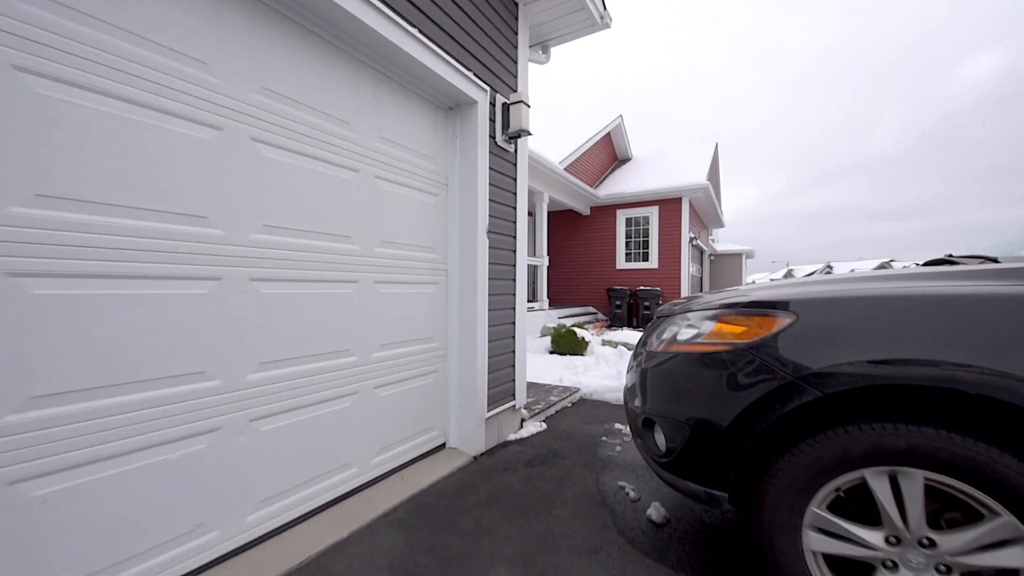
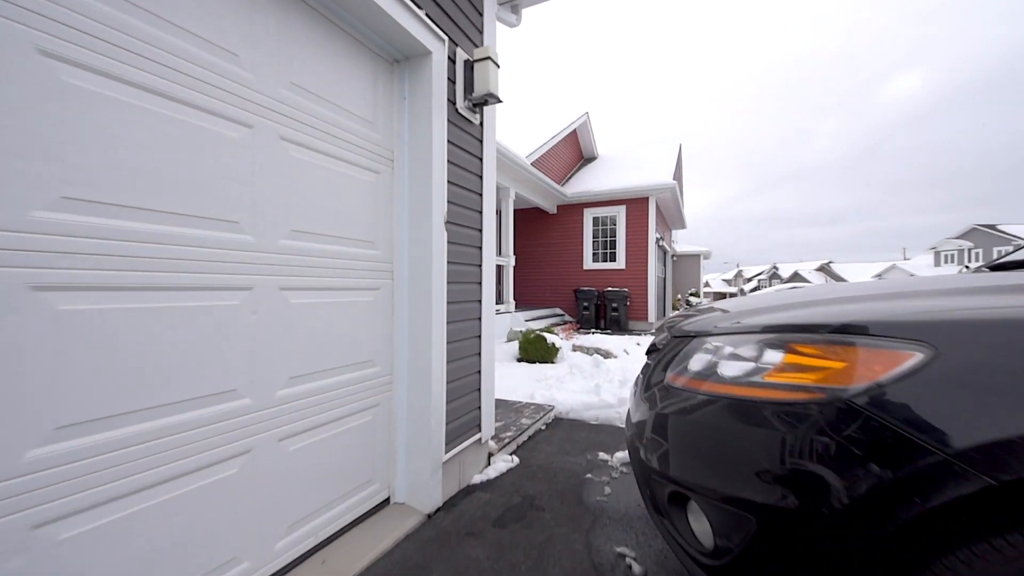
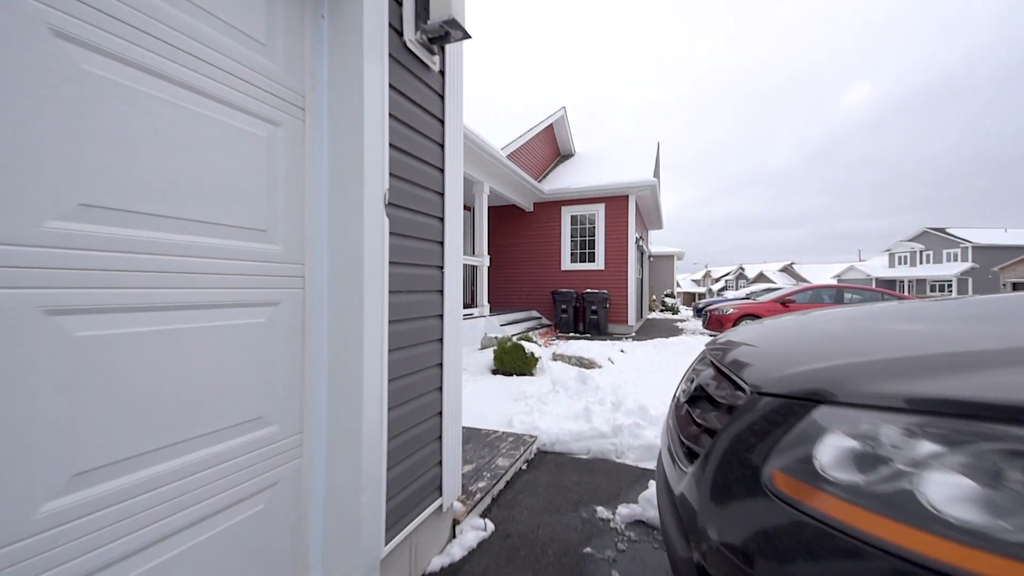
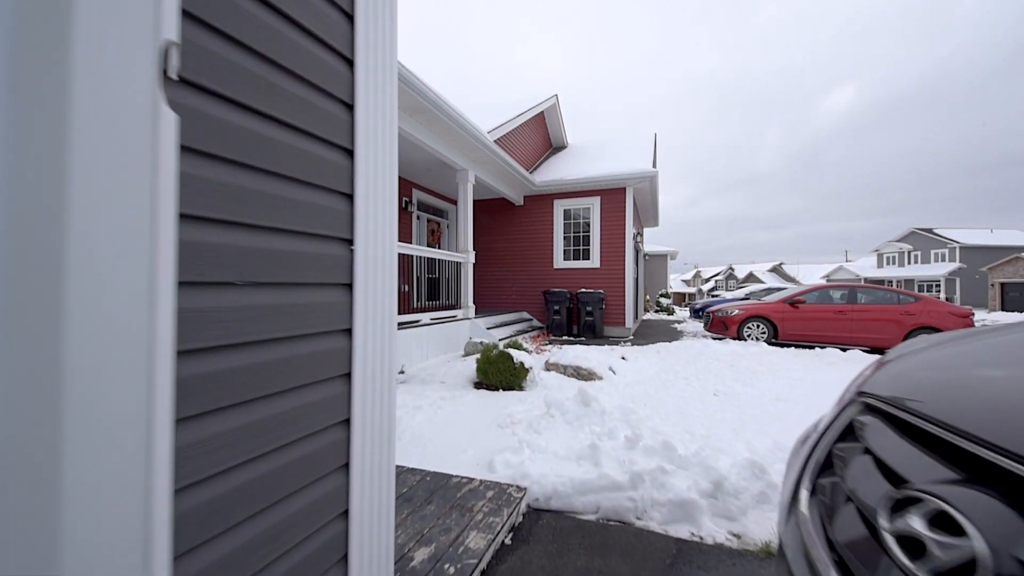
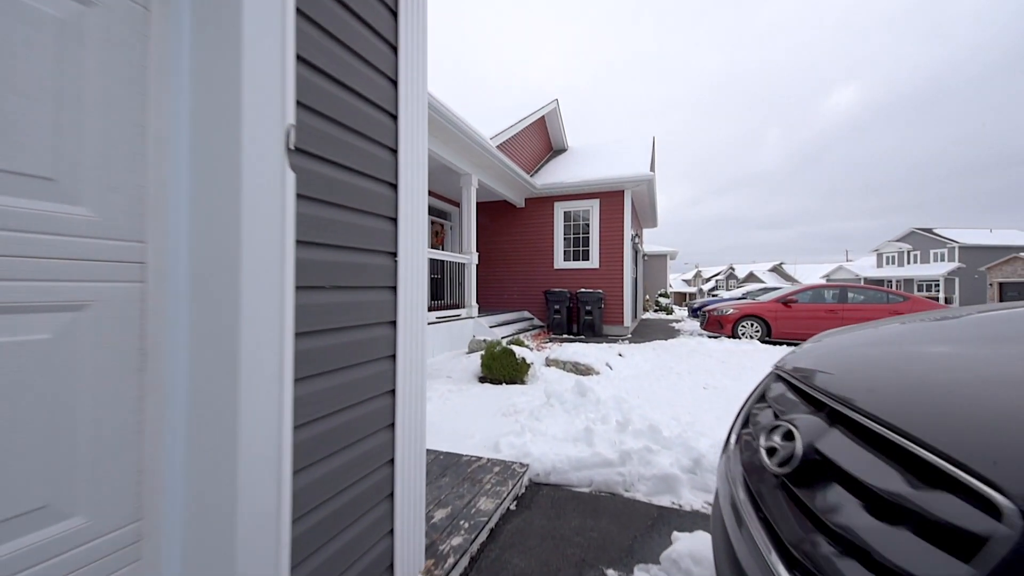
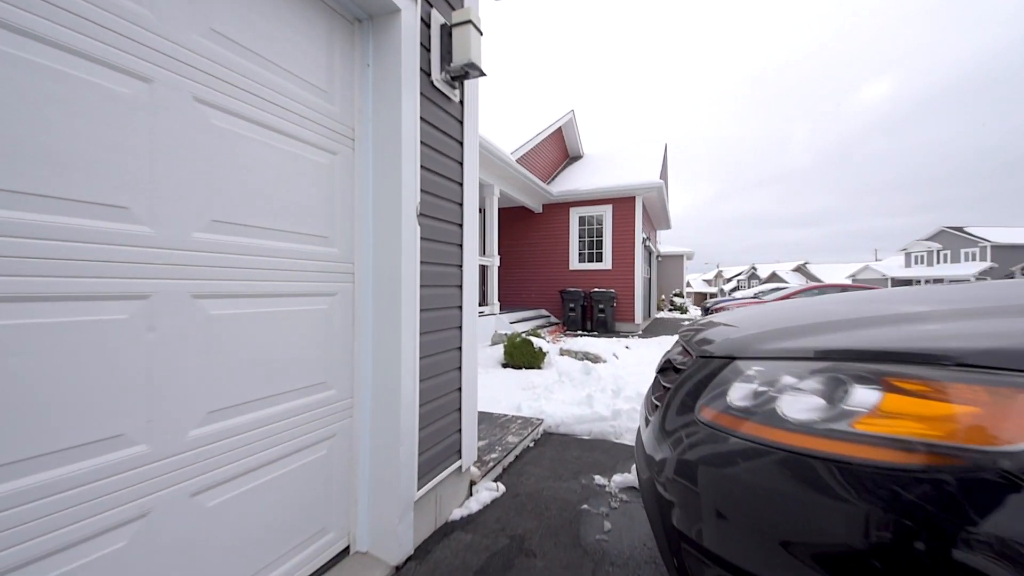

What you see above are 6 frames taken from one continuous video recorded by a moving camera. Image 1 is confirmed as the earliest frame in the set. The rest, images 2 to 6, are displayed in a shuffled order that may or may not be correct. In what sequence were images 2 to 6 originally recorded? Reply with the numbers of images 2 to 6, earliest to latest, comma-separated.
2, 6, 3, 5, 4
